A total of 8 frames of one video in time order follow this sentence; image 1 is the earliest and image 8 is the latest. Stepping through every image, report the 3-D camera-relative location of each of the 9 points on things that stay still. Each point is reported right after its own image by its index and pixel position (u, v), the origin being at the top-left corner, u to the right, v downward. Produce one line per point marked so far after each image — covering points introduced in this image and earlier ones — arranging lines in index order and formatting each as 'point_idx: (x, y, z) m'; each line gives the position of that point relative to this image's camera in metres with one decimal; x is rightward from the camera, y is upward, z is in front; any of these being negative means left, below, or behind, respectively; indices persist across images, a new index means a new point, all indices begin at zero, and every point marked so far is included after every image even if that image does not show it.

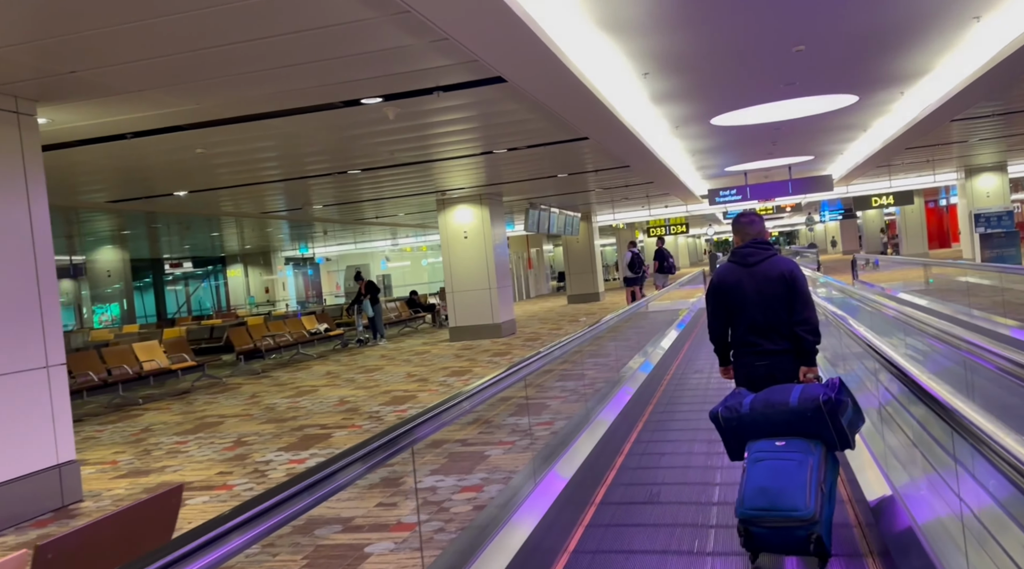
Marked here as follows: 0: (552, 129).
0: (+0.5, +1.9, +9.8) m
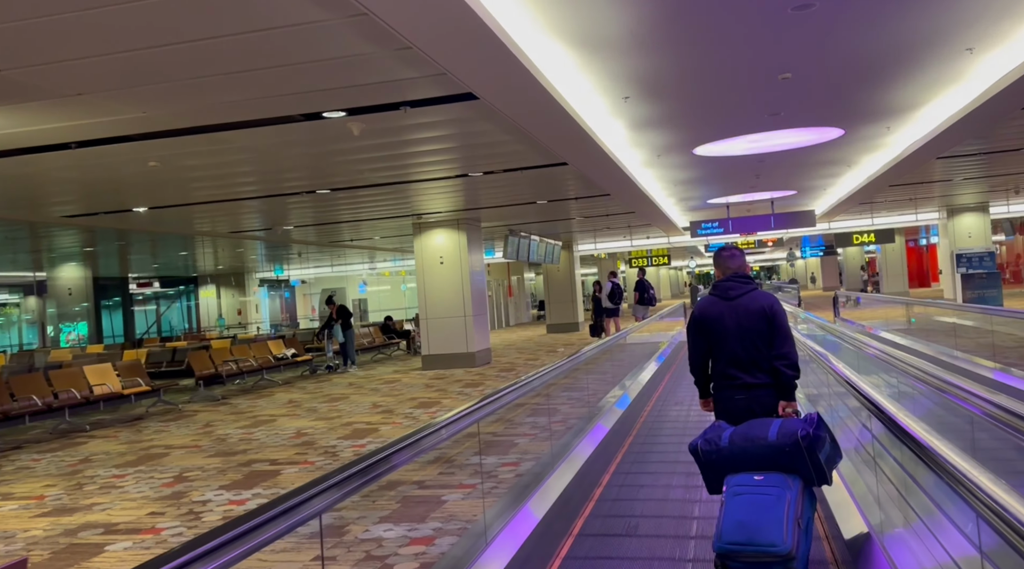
0: (+0.2, +1.5, +9.5) m
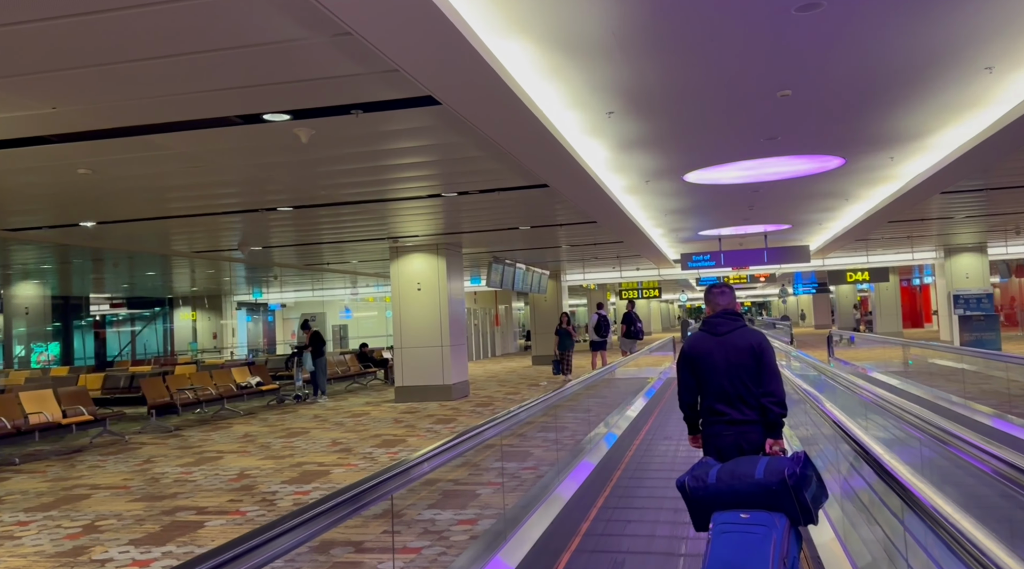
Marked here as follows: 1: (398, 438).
0: (-0.1, +1.2, +8.8) m
1: (-1.3, -1.8, +9.4) m
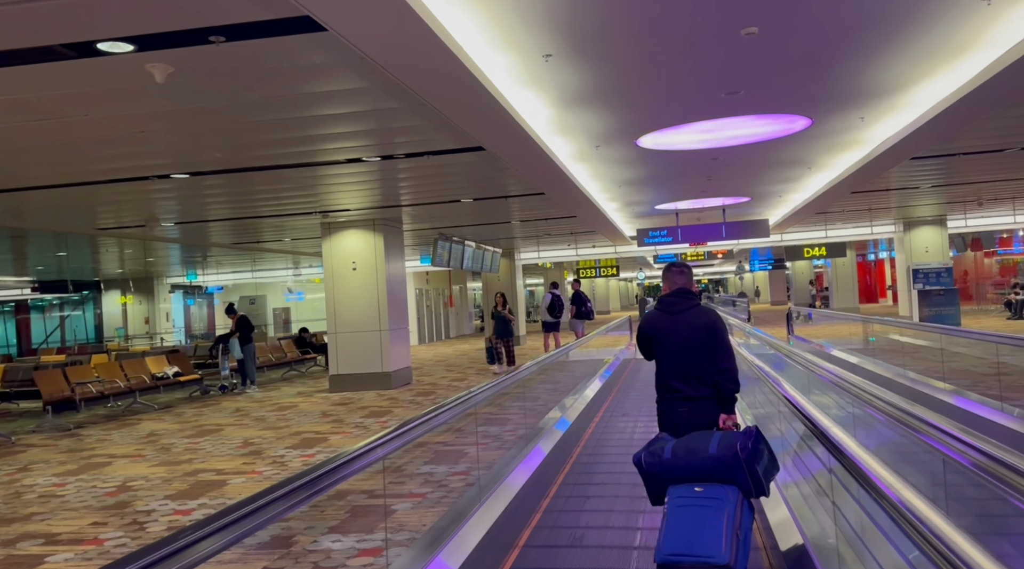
0: (-0.7, +1.4, +7.8) m
1: (-2.0, -1.6, +8.4) m
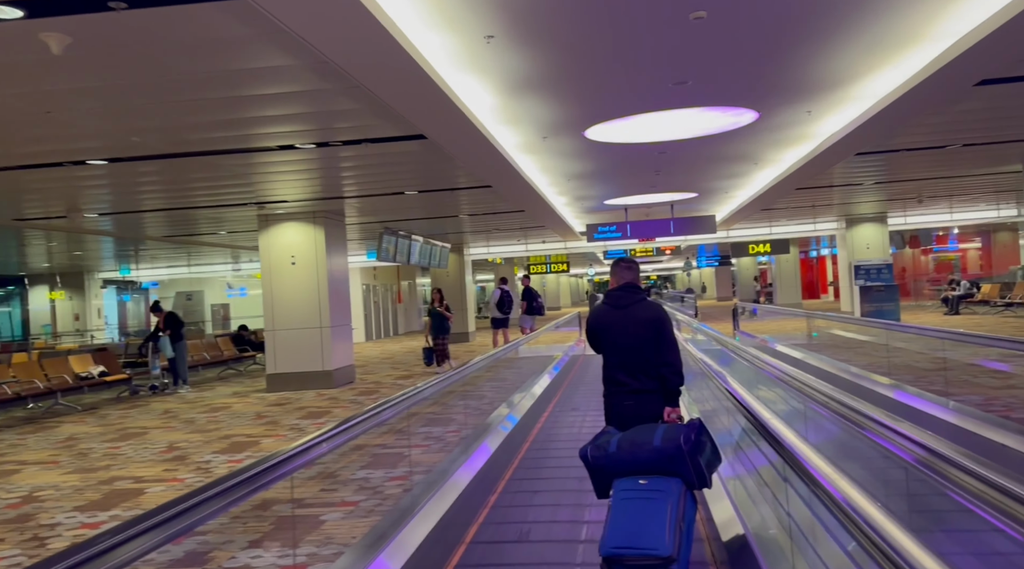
0: (-1.2, +1.5, +7.4) m
1: (-2.6, -1.5, +8.0) m
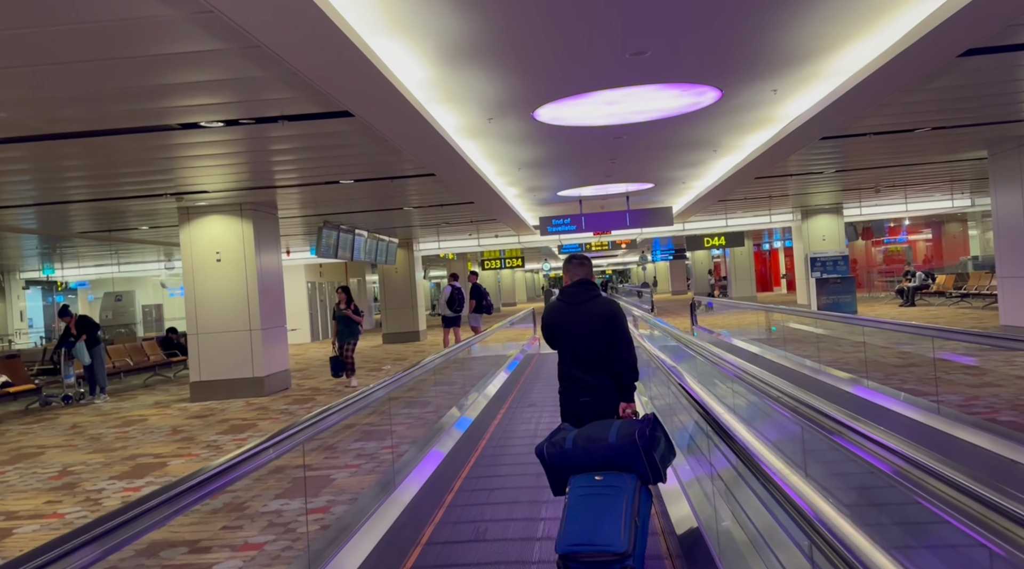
0: (-1.7, +1.5, +6.5) m
1: (-3.1, -1.5, +7.1) m
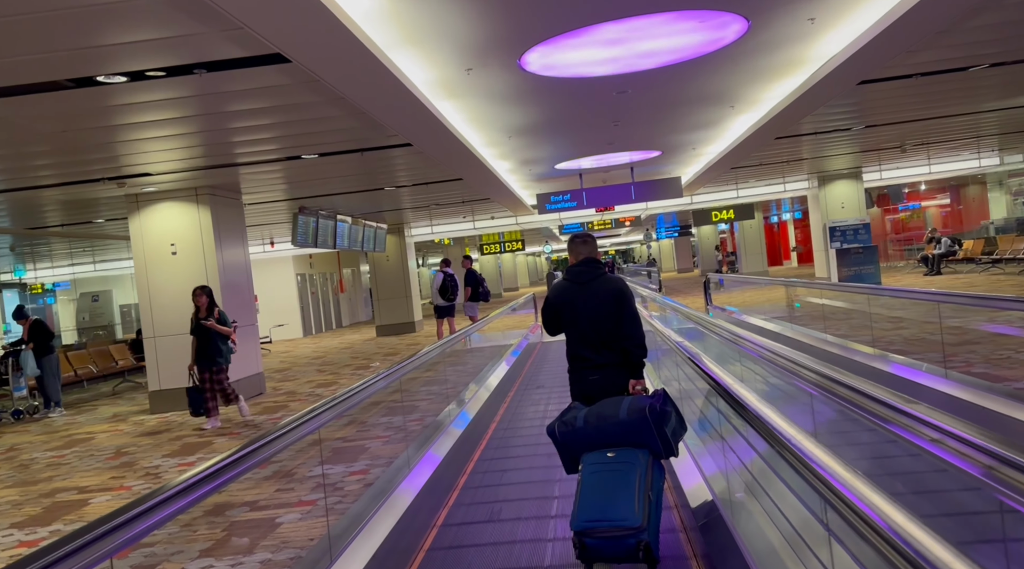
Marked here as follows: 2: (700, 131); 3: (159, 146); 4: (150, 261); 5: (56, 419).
0: (-1.9, +1.5, +5.3) m
1: (-3.1, -1.5, +5.9) m
2: (+2.9, +2.3, +12.3) m
3: (-3.7, +1.5, +8.3) m
4: (-4.5, +0.3, +10.3) m
5: (-5.7, -1.7, +10.1) m
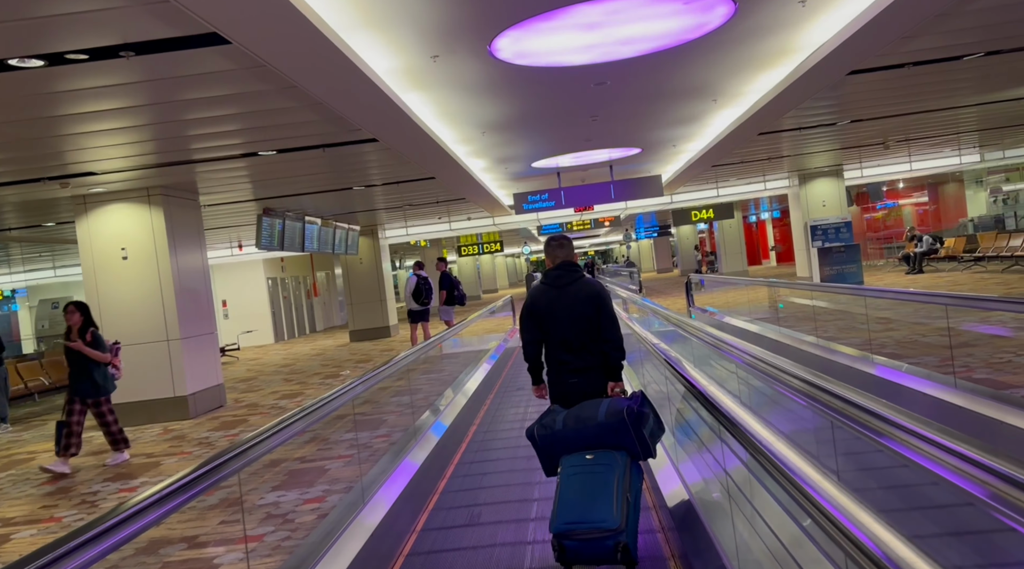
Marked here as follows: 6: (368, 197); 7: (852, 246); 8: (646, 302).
0: (-2.1, +1.5, +4.7) m
1: (-3.2, -1.6, +5.3) m
2: (+2.5, +2.3, +11.9) m
3: (-4.0, +1.4, +7.7) m
4: (-4.8, +0.2, +9.7) m
5: (-6.0, -1.8, +9.5) m
6: (-2.7, +1.6, +15.2) m
7: (+7.2, +0.8, +17.1) m
8: (+2.0, -0.3, +10.6) m
